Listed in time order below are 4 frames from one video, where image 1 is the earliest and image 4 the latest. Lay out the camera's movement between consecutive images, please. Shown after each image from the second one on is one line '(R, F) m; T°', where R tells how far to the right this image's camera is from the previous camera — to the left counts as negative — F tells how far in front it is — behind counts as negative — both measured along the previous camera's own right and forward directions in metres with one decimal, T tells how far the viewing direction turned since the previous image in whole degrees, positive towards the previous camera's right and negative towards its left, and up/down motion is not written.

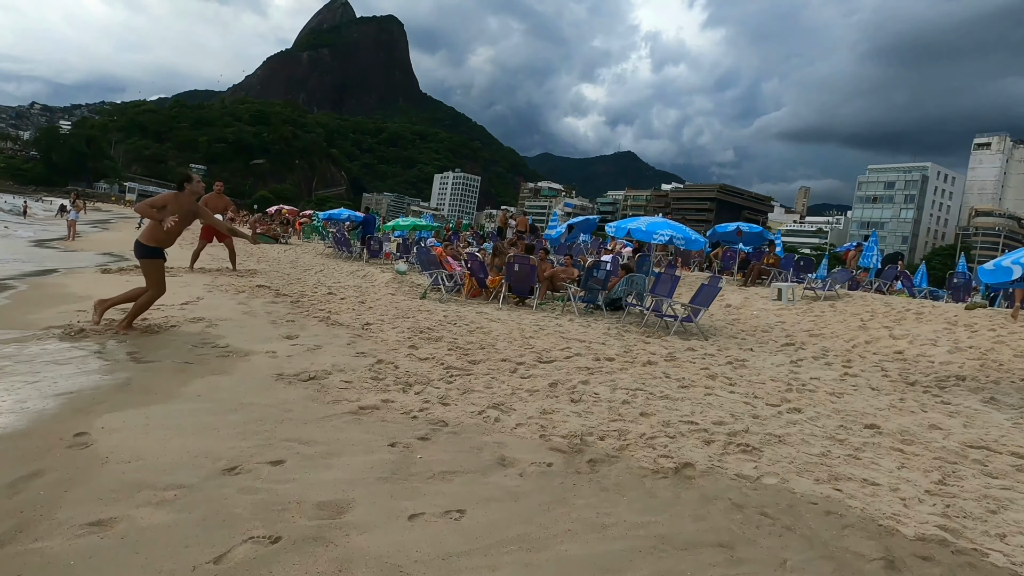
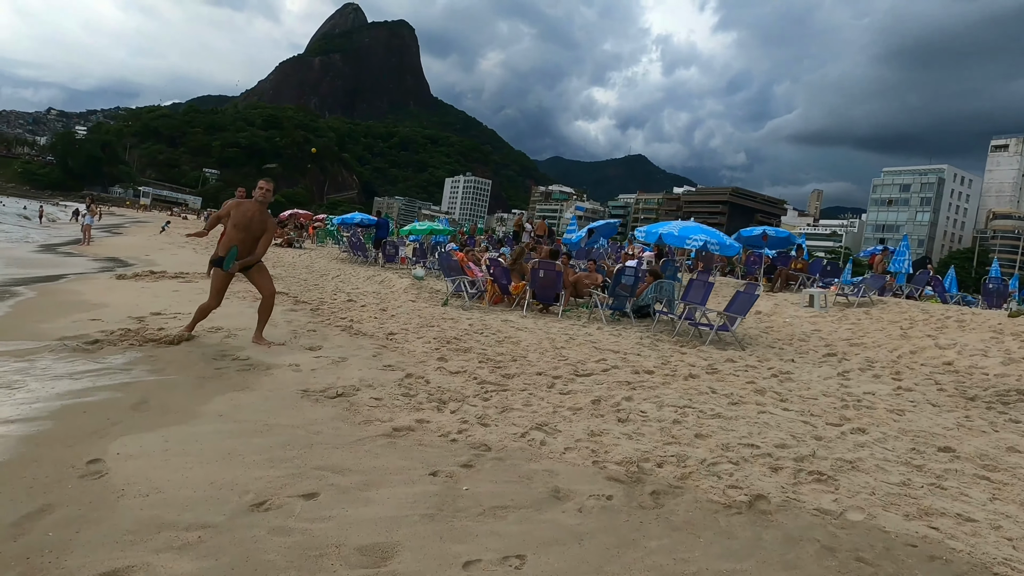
(-0.2, +0.3) m; -1°
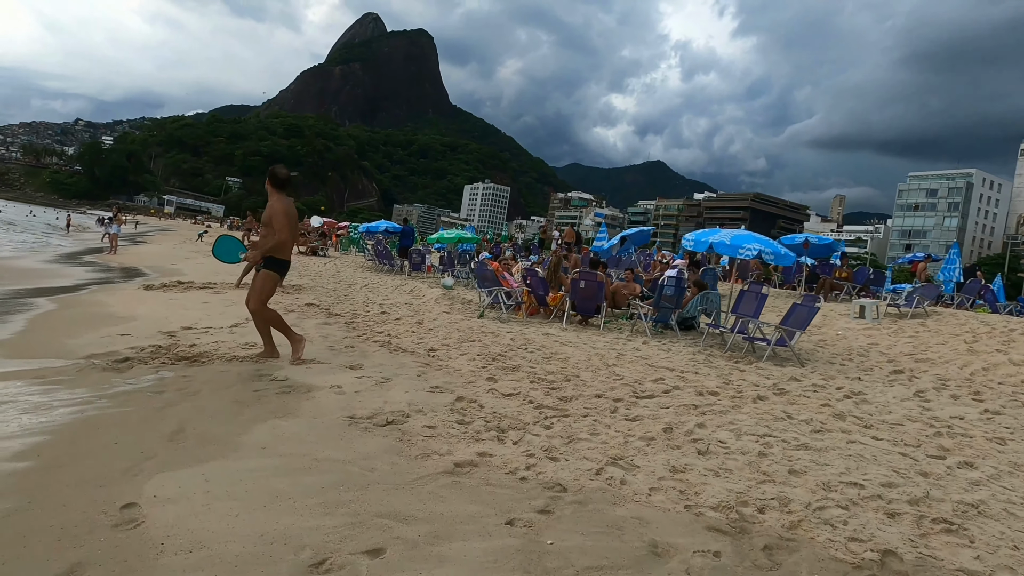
(-0.2, +0.3) m; -2°
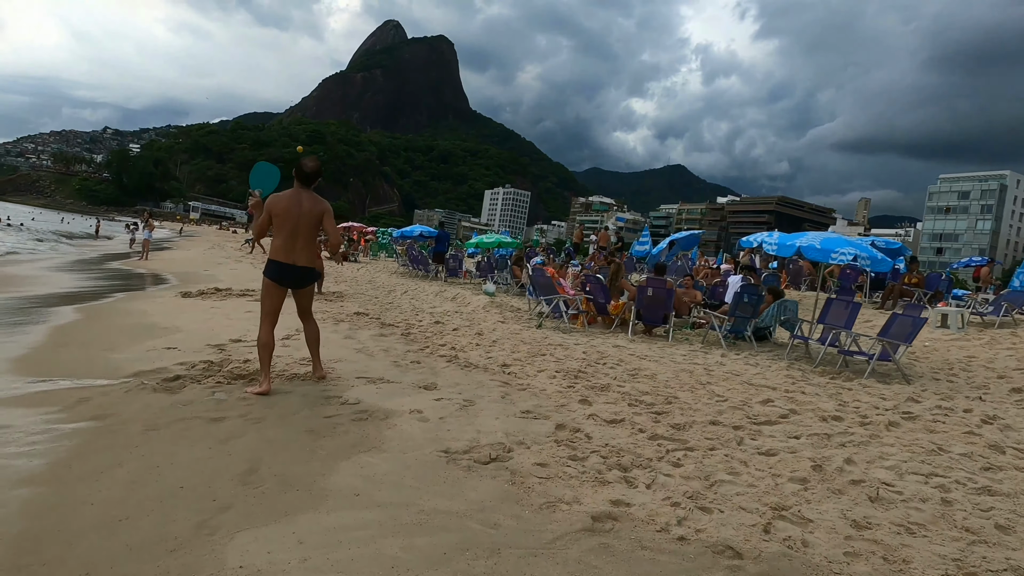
(-0.5, +0.5) m; -2°
